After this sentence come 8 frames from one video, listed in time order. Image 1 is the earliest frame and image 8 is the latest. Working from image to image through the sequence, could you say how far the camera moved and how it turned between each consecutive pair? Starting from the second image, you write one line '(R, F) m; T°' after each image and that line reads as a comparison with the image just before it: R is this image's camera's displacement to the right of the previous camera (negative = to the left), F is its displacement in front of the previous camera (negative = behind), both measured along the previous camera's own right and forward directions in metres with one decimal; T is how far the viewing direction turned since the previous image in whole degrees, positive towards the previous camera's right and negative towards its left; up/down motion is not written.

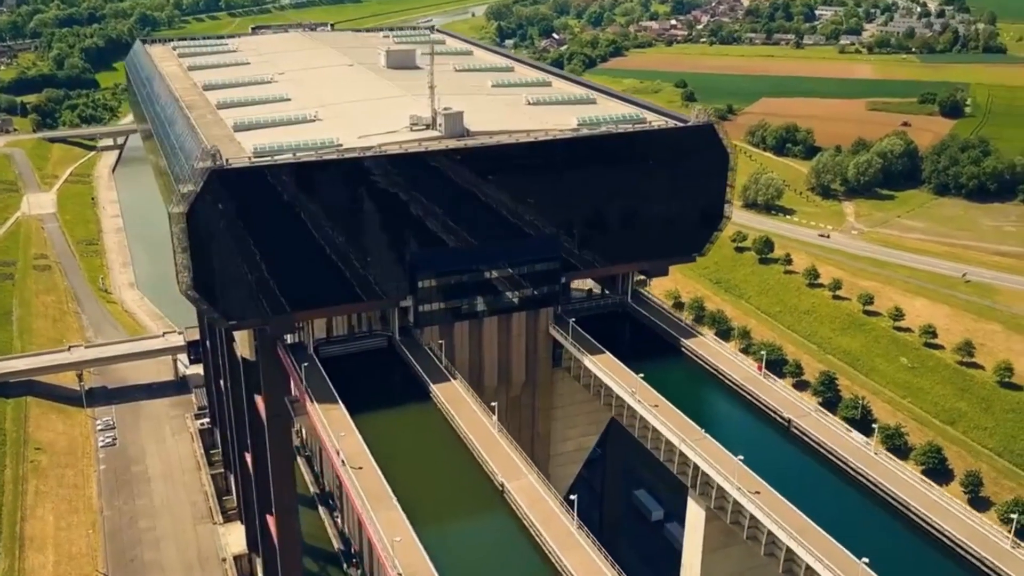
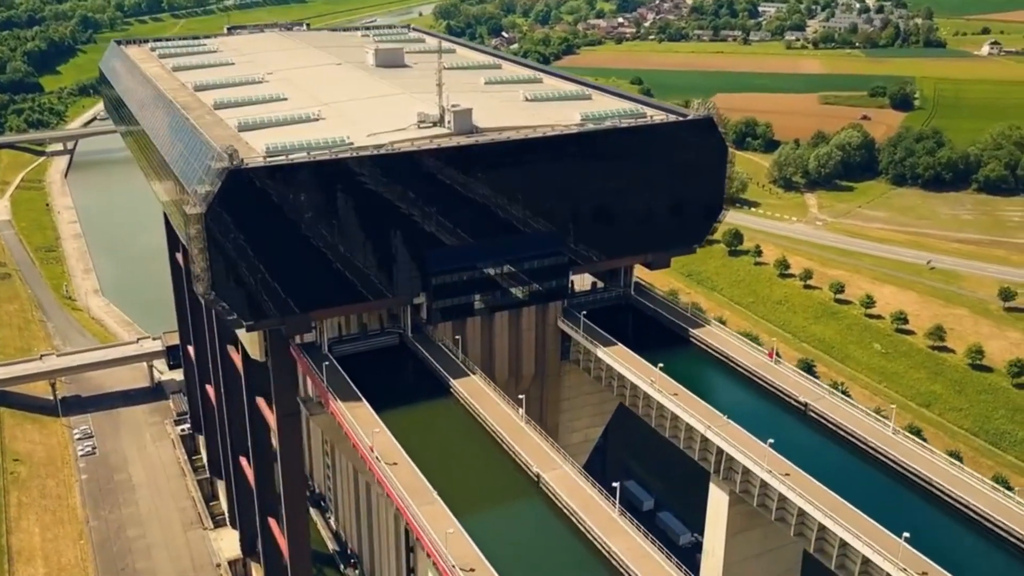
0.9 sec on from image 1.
(-2.7, -0.3) m; +3°
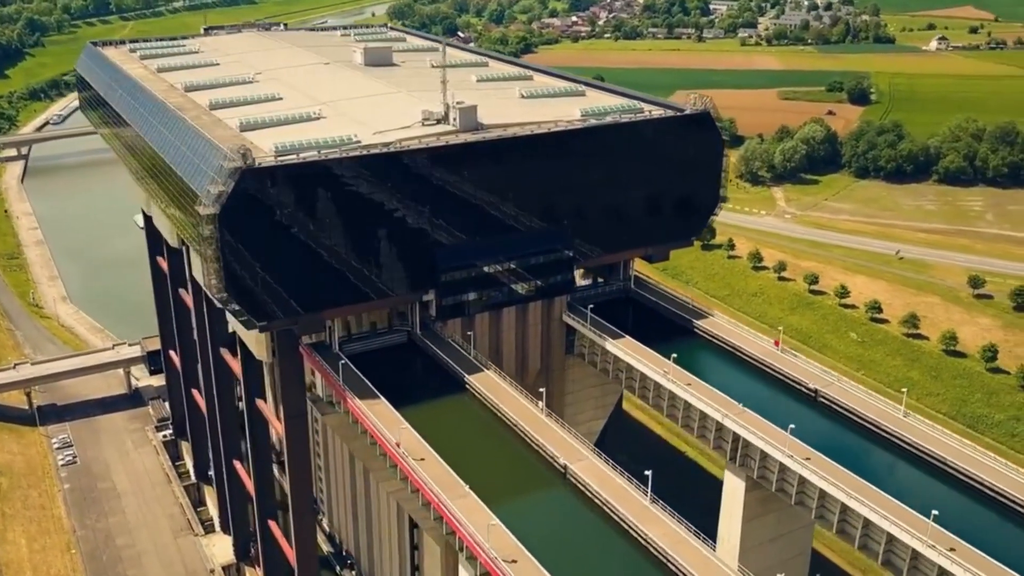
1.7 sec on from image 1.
(-2.3, -0.2) m; +3°
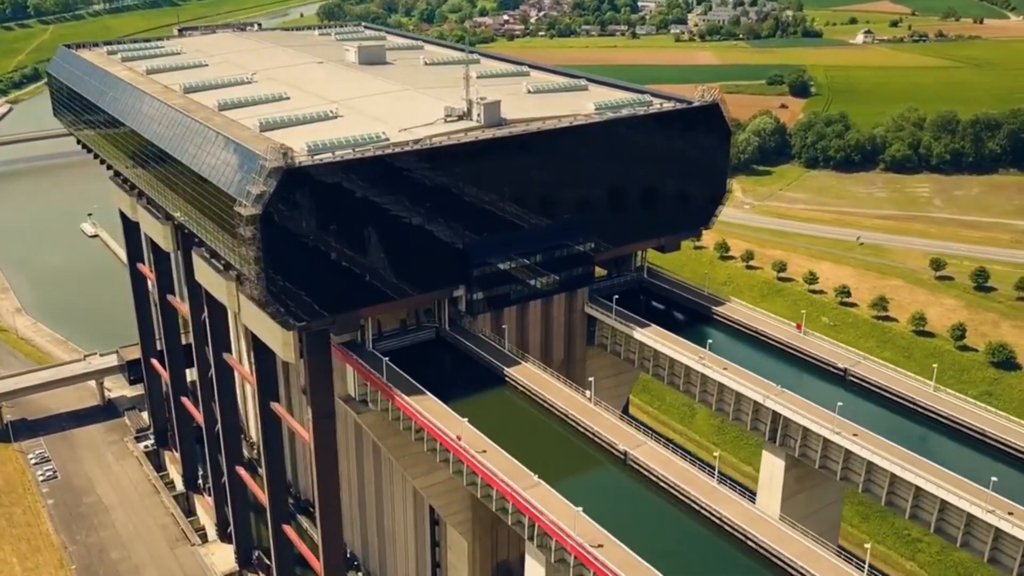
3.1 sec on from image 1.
(-4.2, -0.2) m; +4°
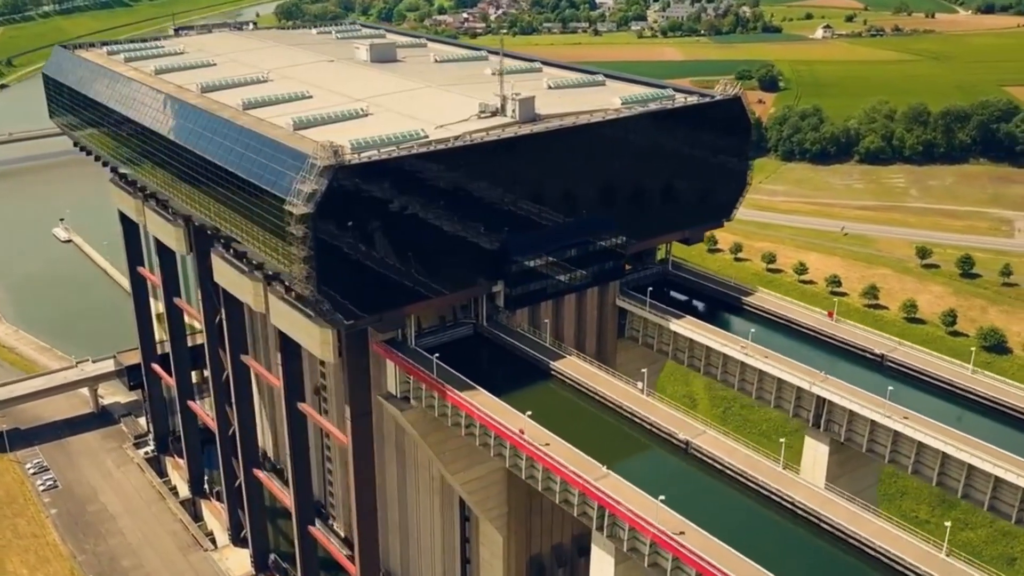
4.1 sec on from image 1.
(-3.5, -0.1) m; +3°
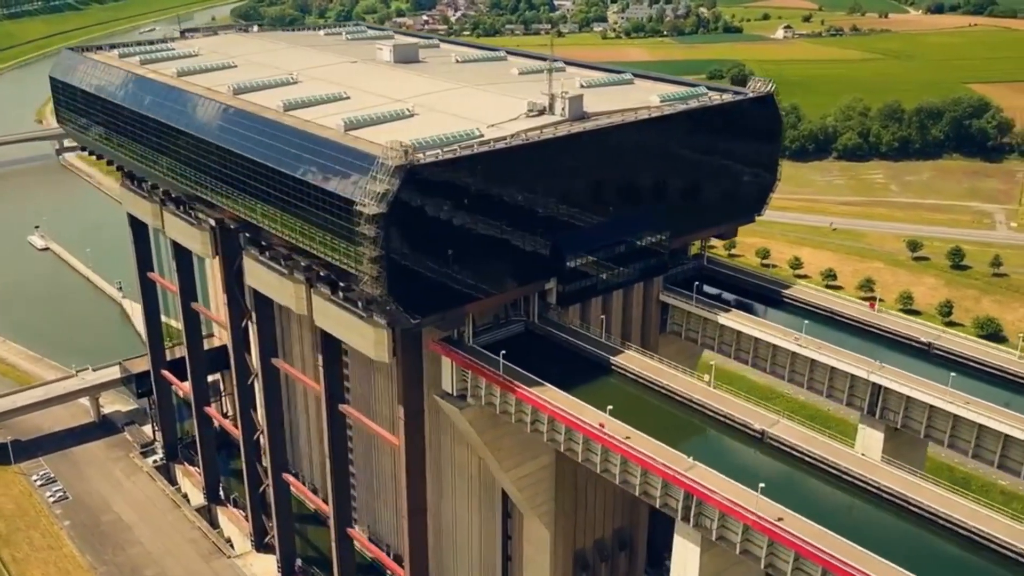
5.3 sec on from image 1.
(-4.3, -0.2) m; +3°
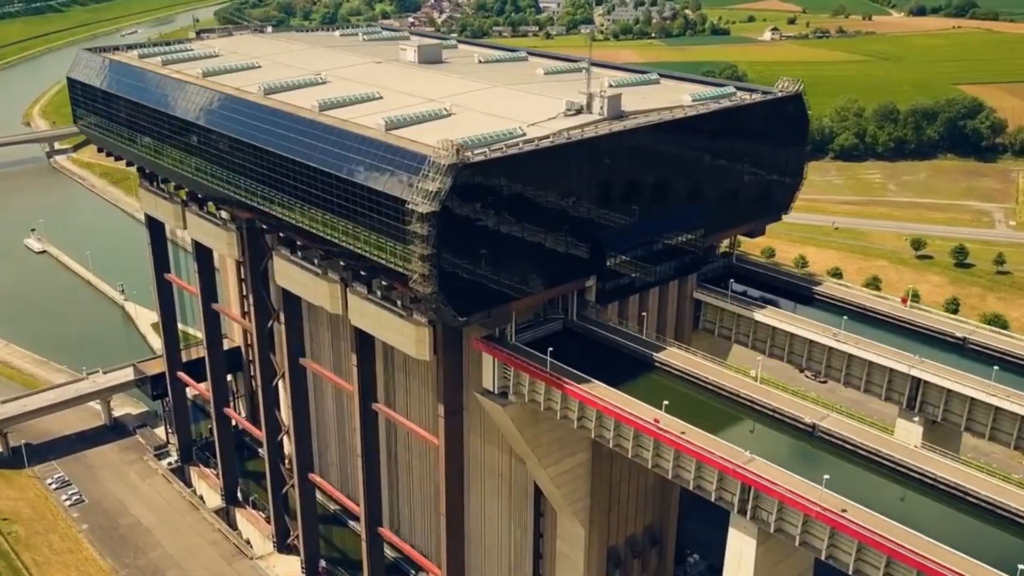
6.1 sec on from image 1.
(-2.6, -0.2) m; +1°
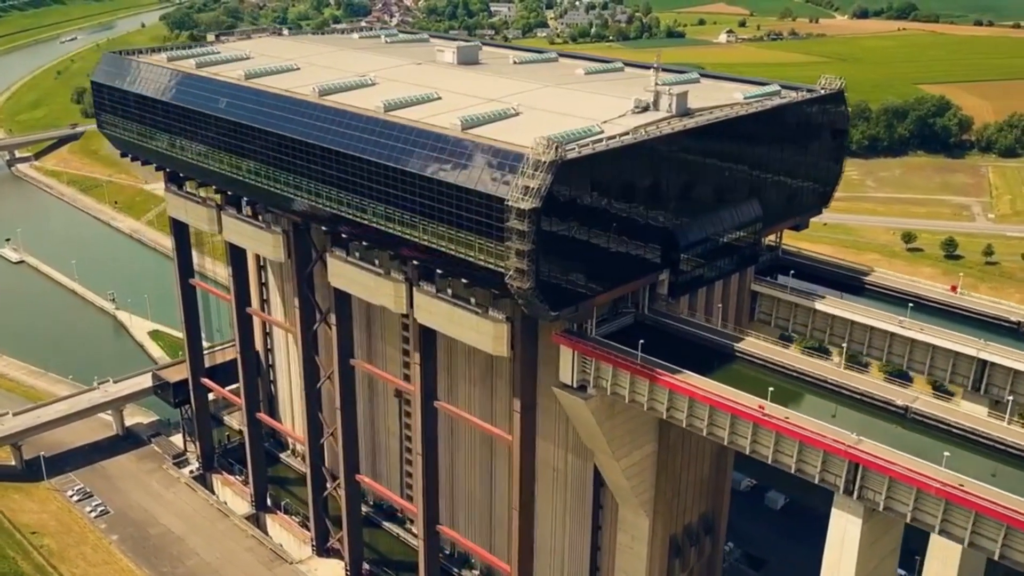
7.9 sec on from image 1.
(-5.9, -0.5) m; +3°
